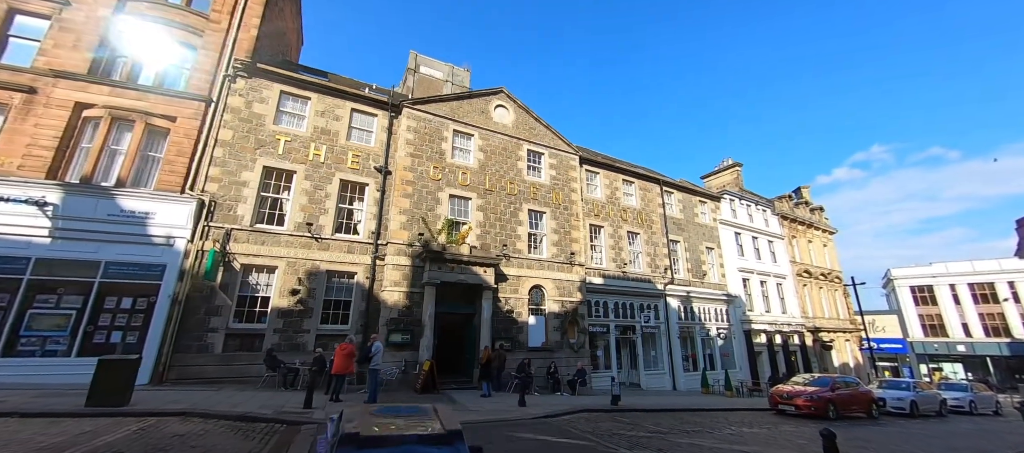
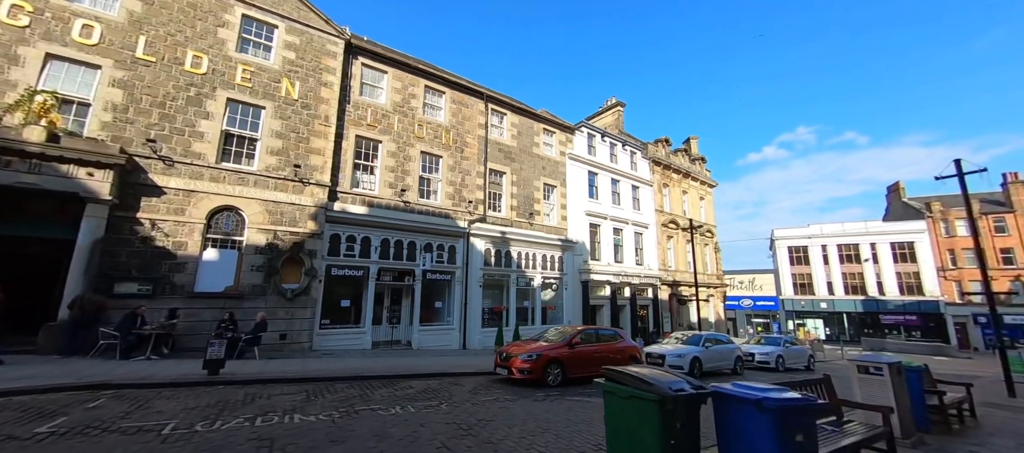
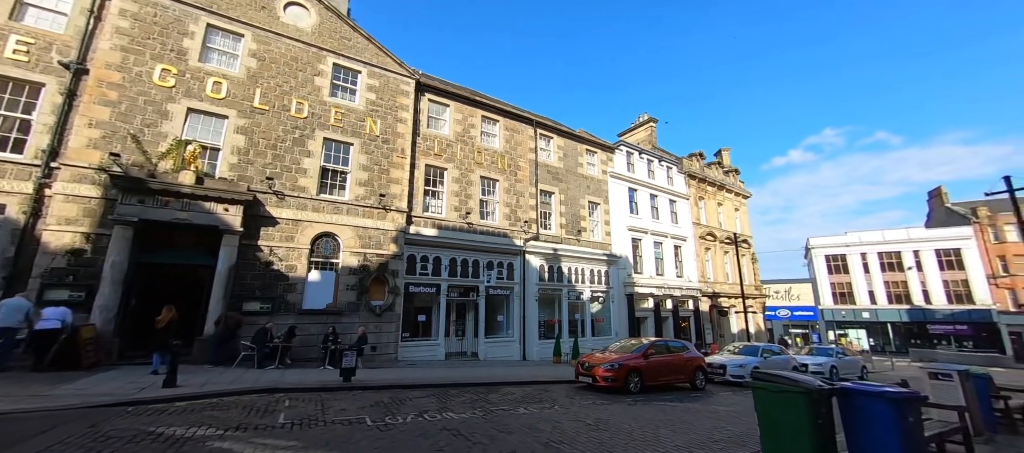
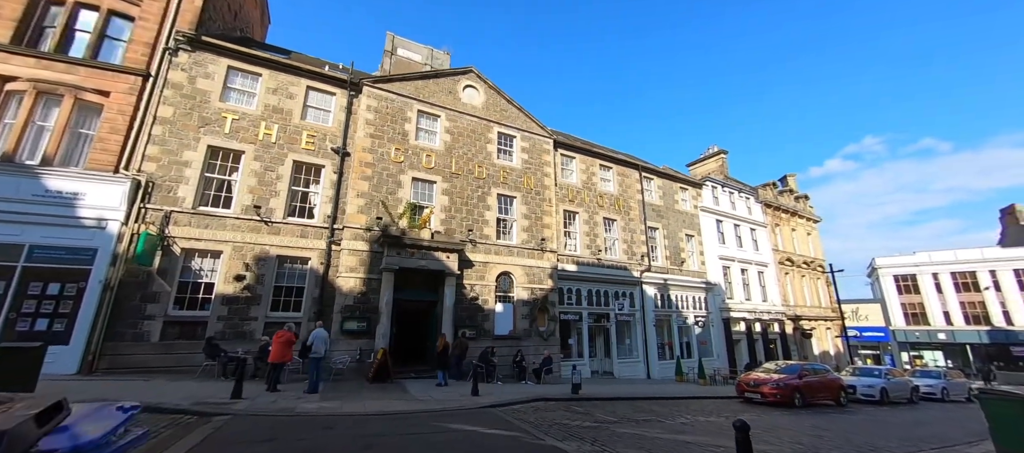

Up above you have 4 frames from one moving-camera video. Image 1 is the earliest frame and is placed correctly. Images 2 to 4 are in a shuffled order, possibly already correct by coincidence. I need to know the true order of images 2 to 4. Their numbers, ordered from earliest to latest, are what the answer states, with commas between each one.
4, 3, 2
